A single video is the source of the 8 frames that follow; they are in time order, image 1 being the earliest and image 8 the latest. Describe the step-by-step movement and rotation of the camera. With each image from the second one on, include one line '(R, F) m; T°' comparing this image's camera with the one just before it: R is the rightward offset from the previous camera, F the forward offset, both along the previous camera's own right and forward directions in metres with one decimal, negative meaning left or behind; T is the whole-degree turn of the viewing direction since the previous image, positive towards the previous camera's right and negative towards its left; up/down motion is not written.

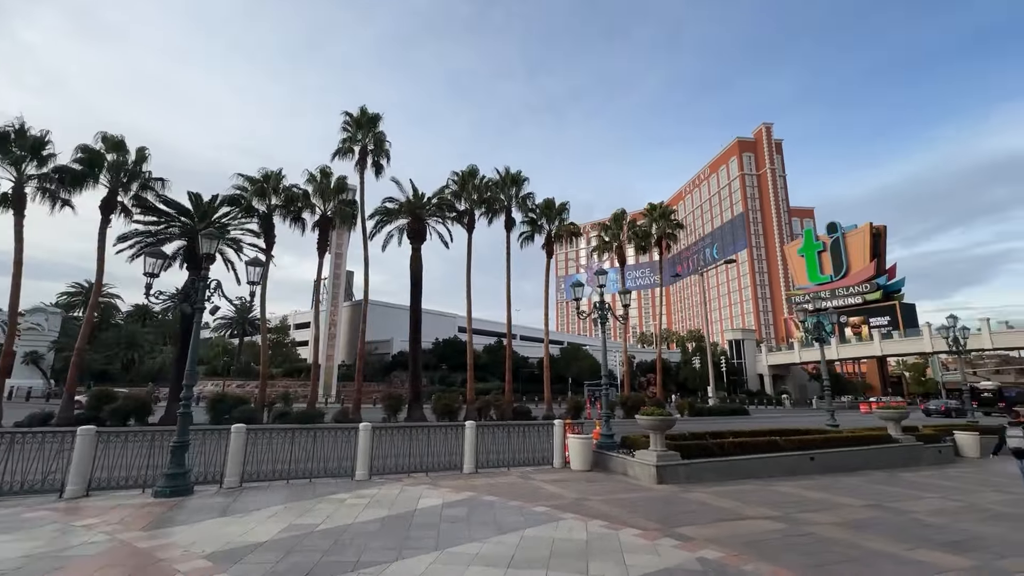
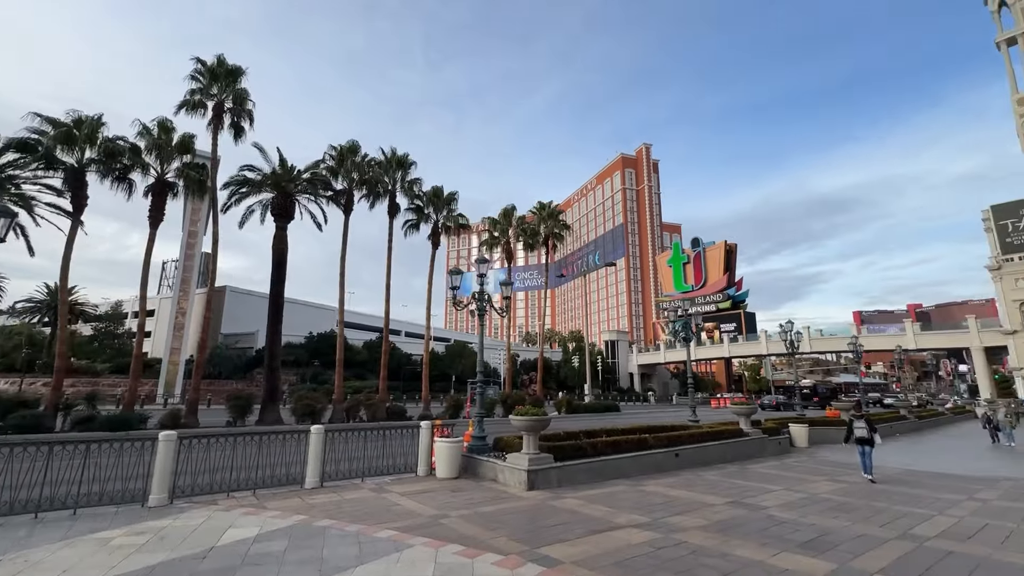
(+0.4, +0.9) m; +13°
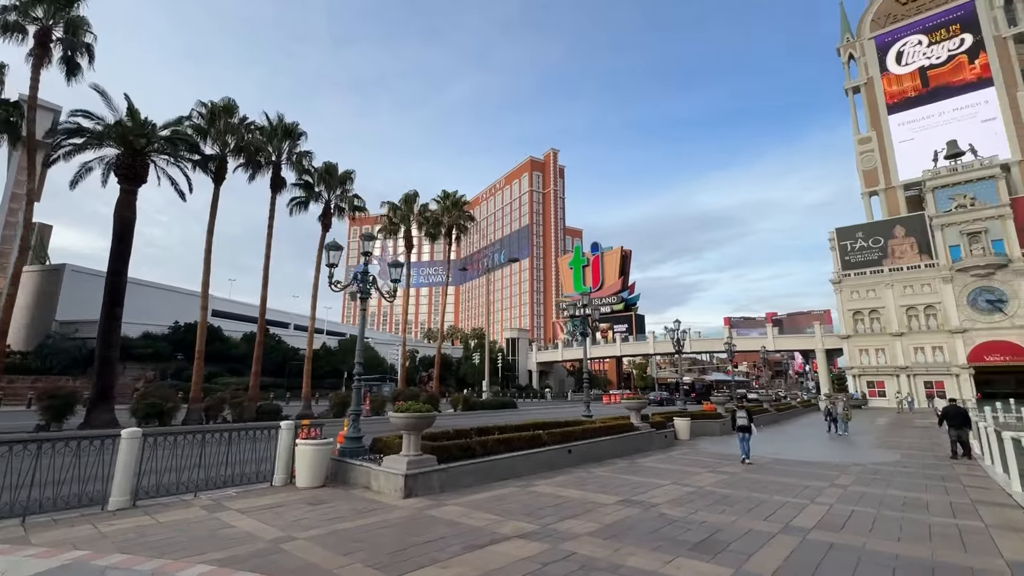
(+0.3, +0.8) m; +12°
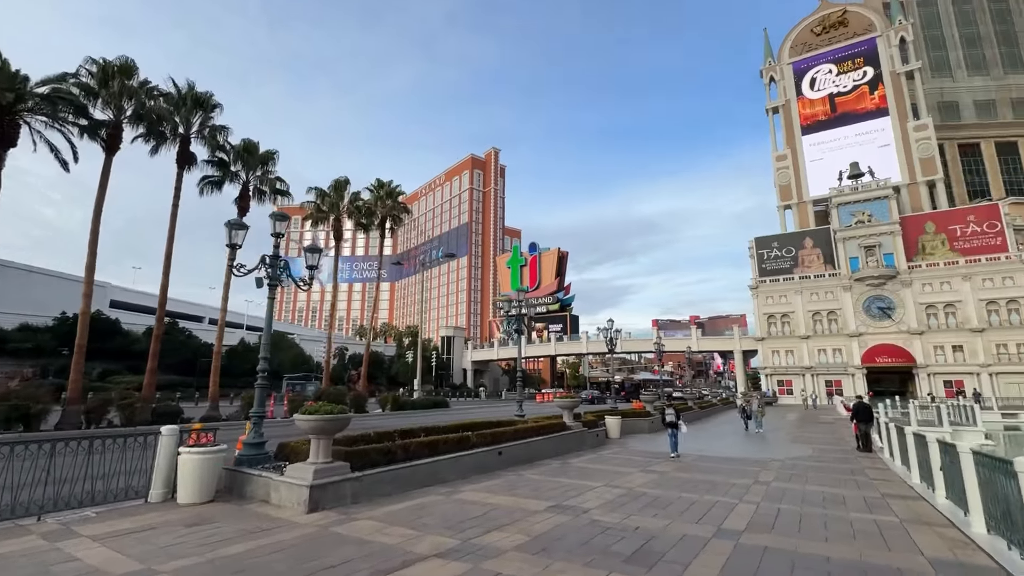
(+0.1, +0.5) m; +8°
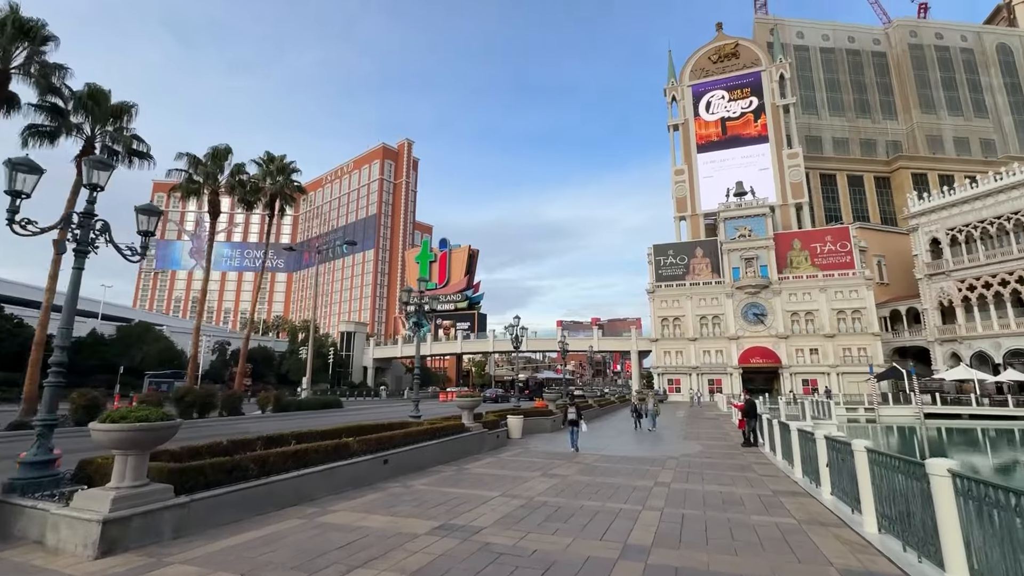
(+0.2, +0.8) m; +11°
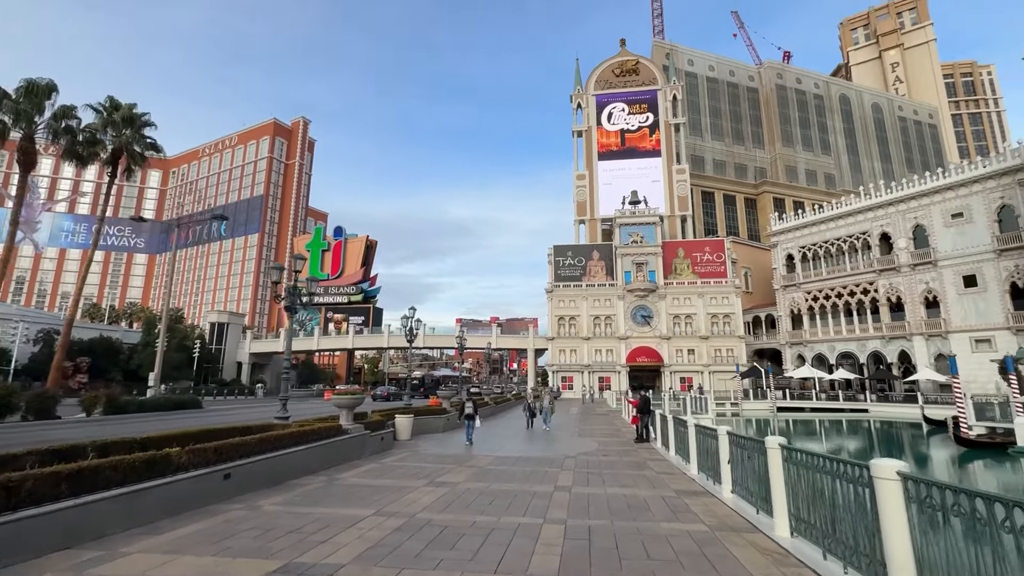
(+0.1, +1.0) m; +12°
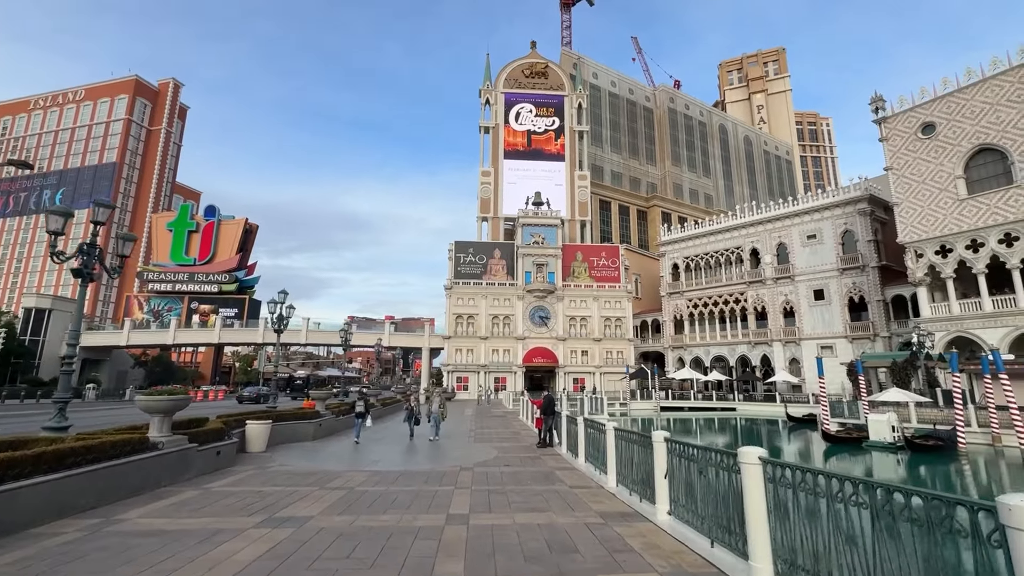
(+0.1, +1.7) m; +12°
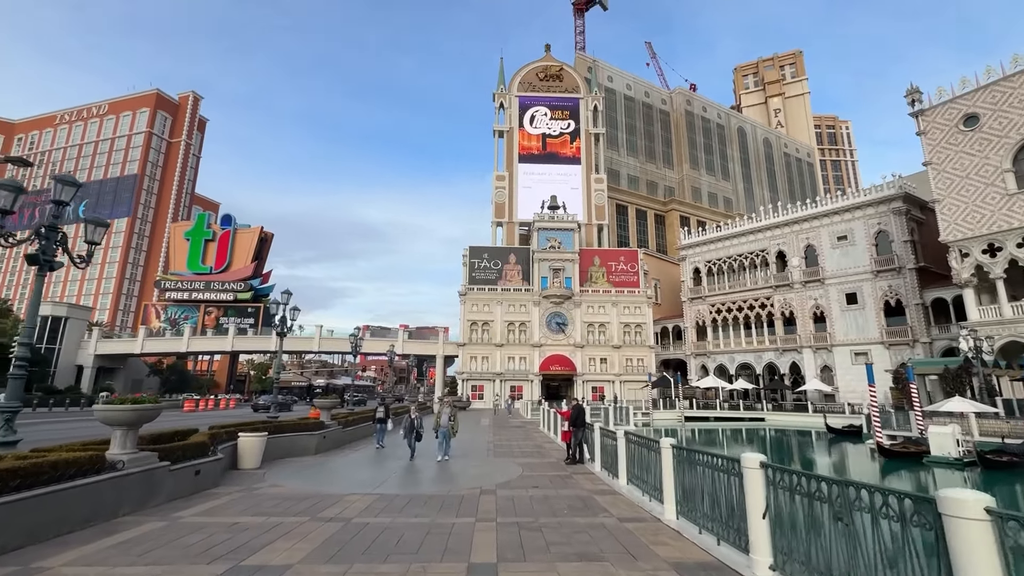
(-0.2, +1.2) m; -2°
